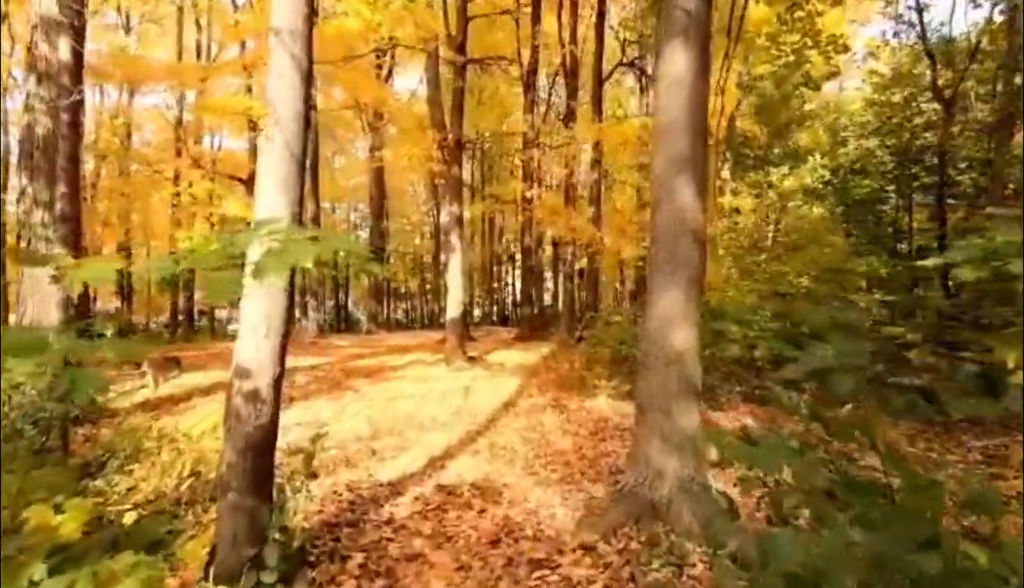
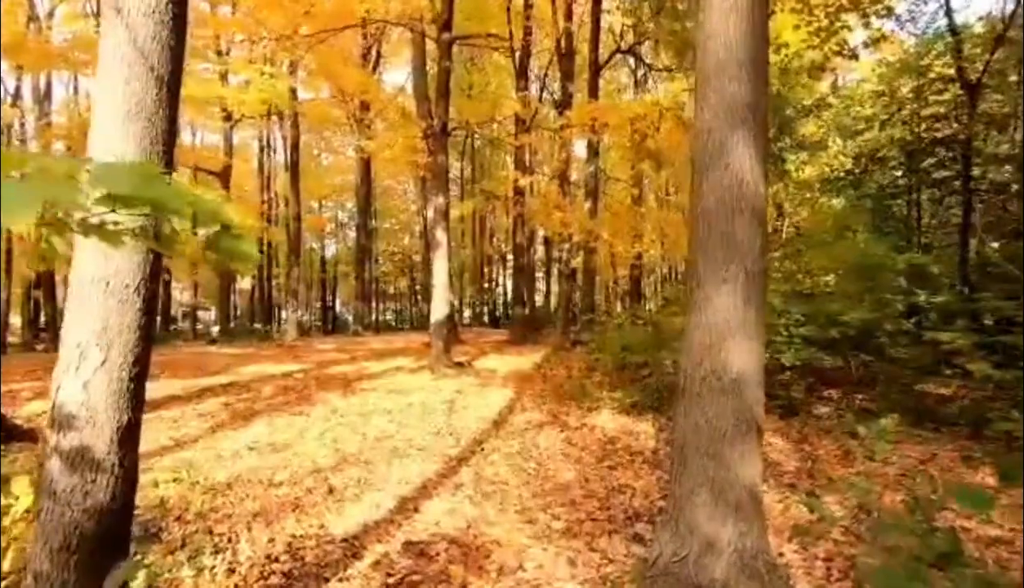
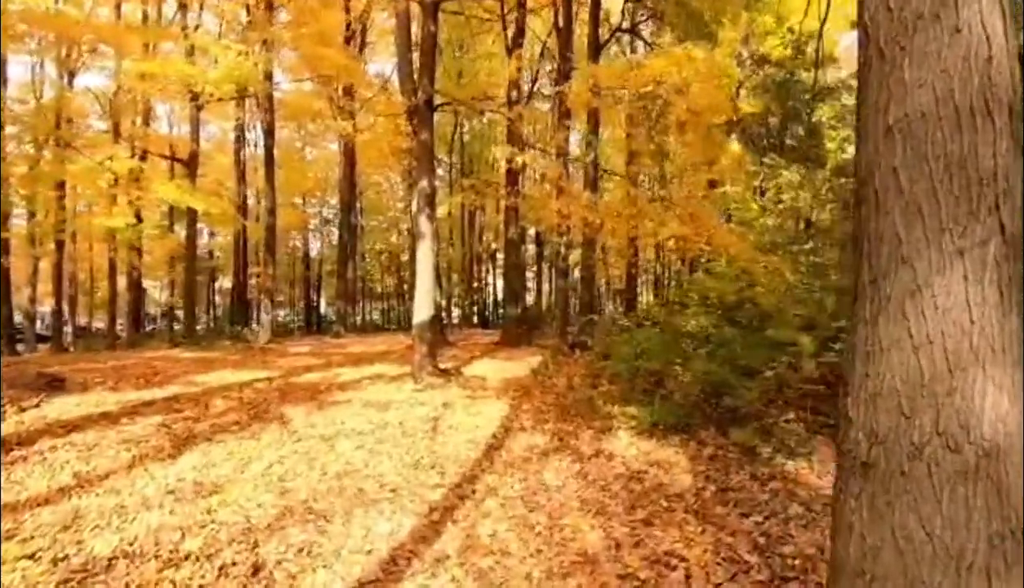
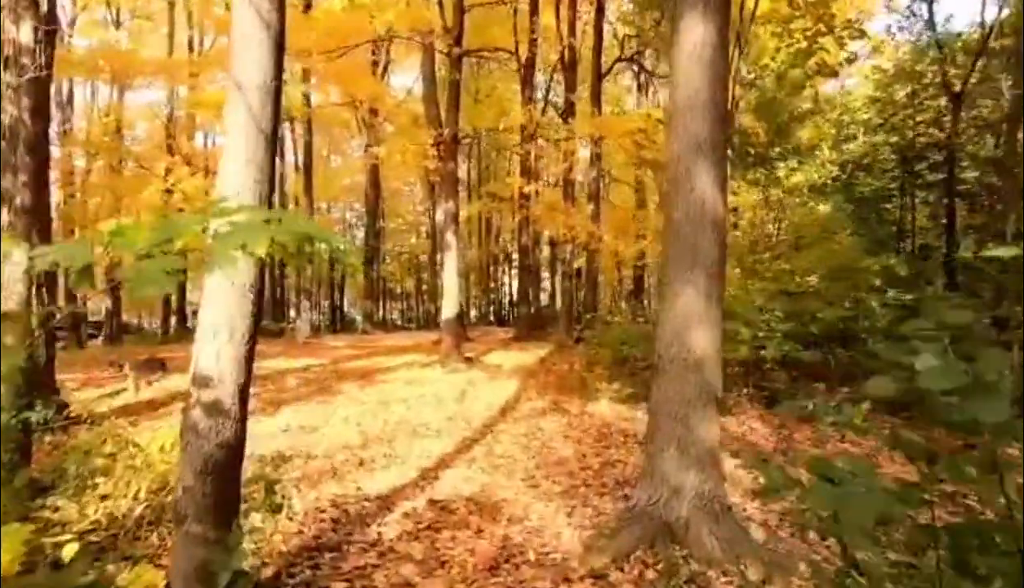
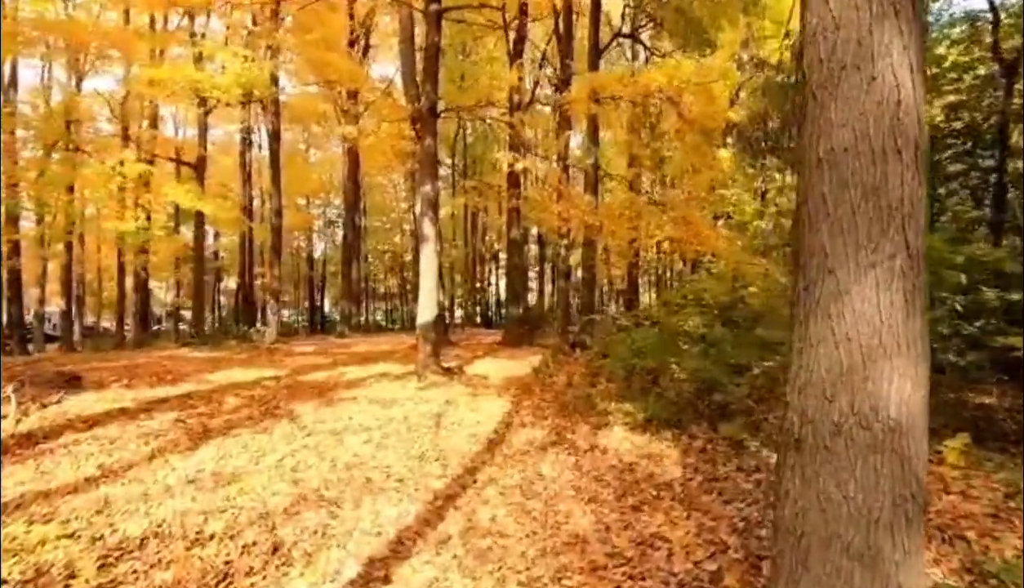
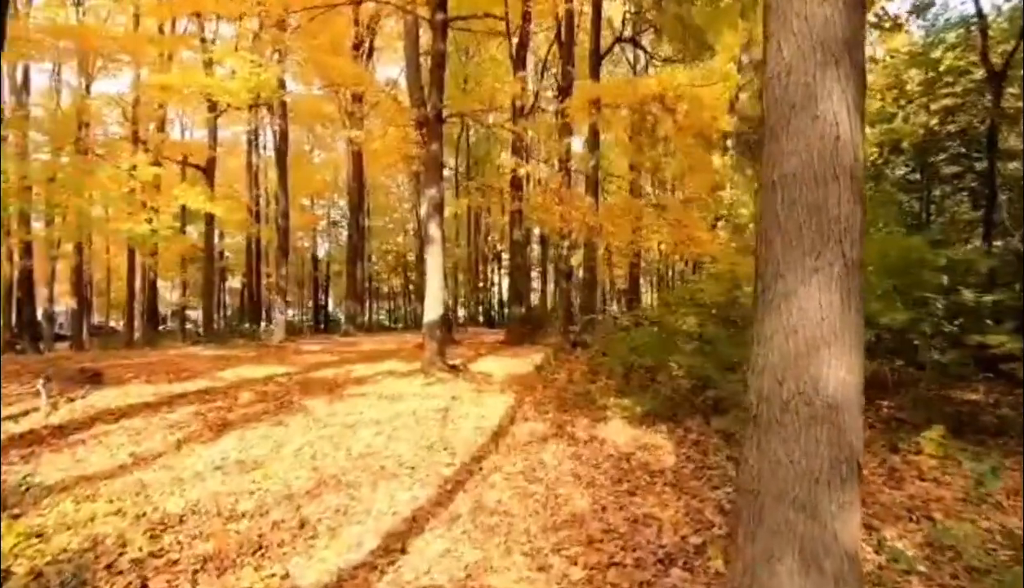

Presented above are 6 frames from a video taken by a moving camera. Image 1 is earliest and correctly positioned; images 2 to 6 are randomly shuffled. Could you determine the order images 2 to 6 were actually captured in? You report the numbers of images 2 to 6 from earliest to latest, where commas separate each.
4, 2, 6, 5, 3
